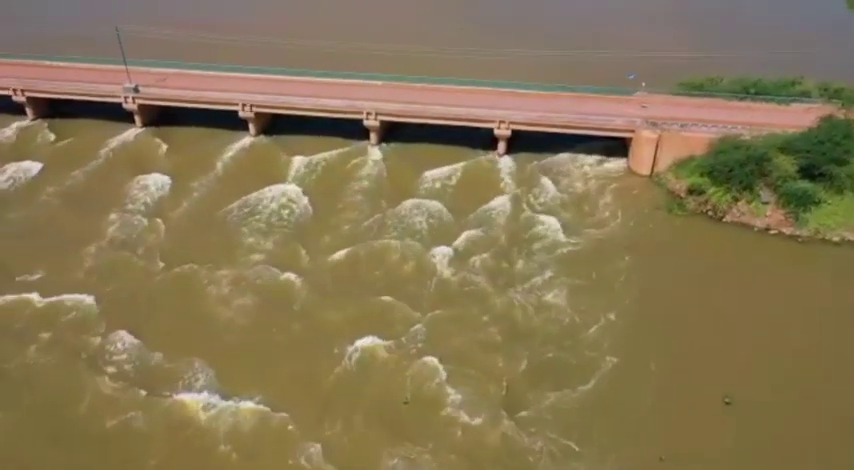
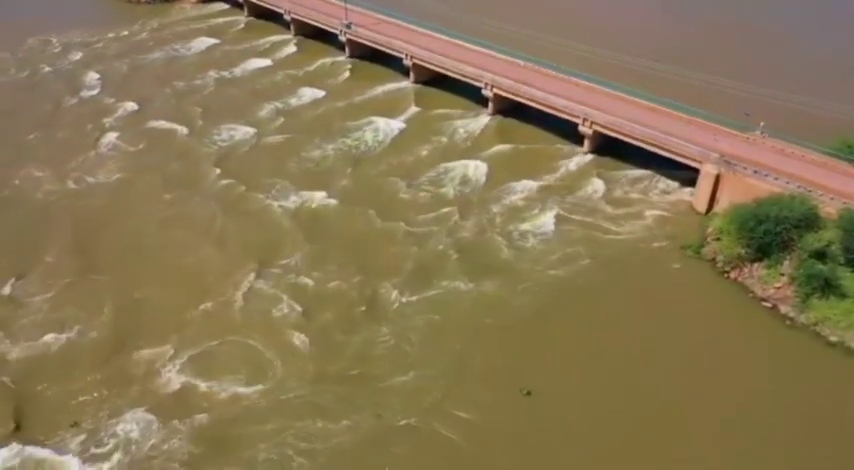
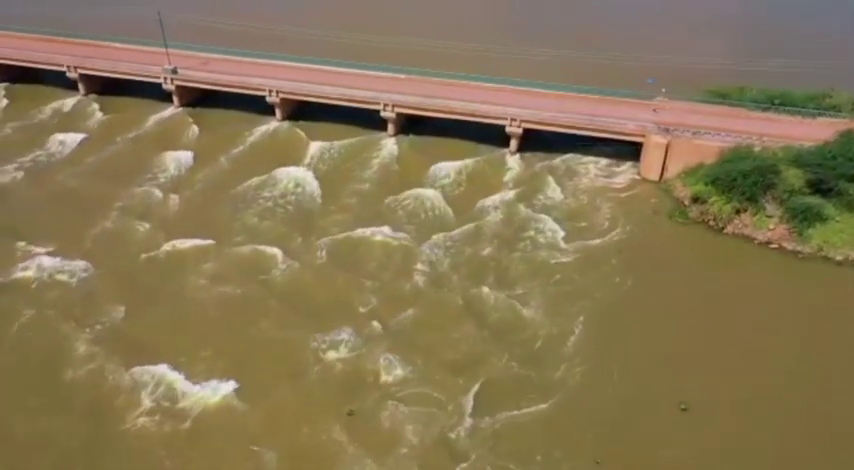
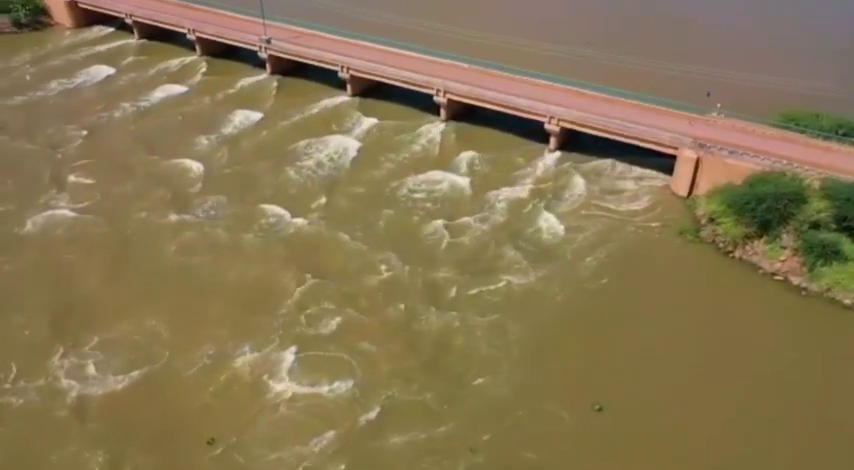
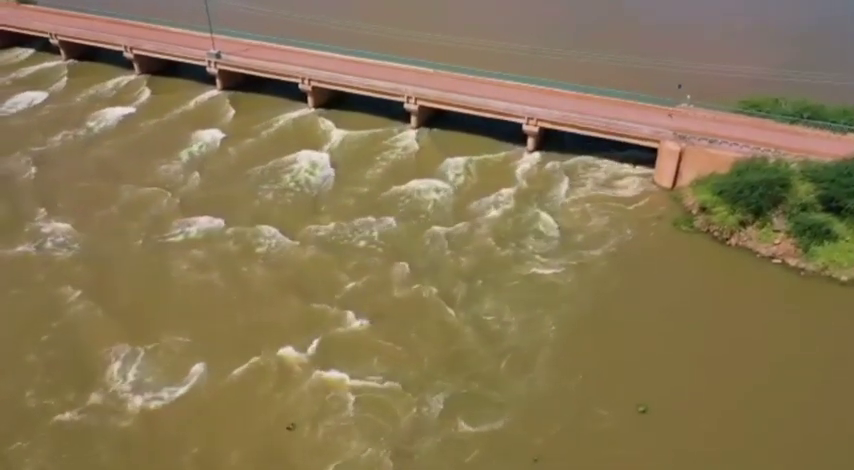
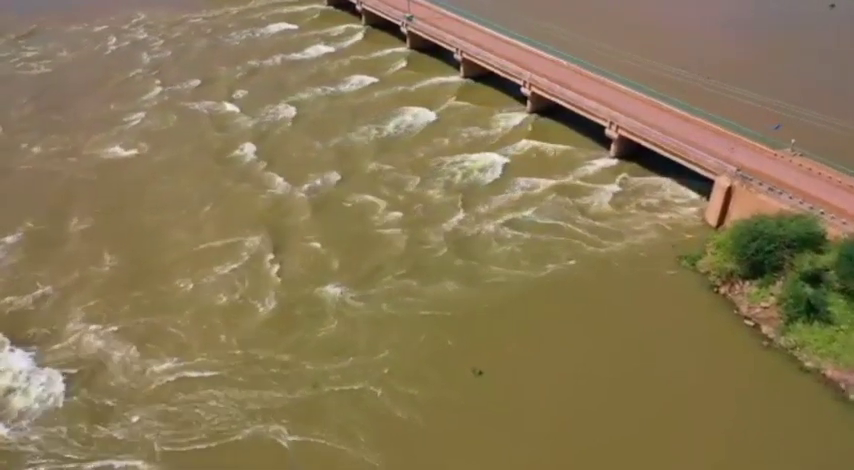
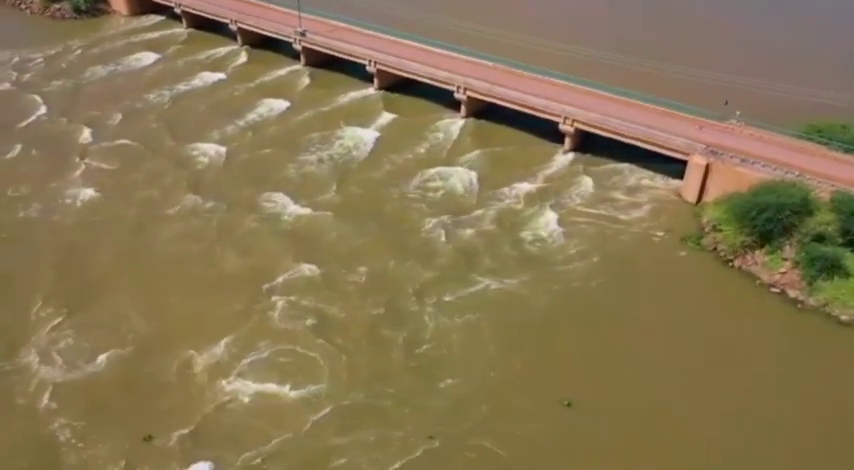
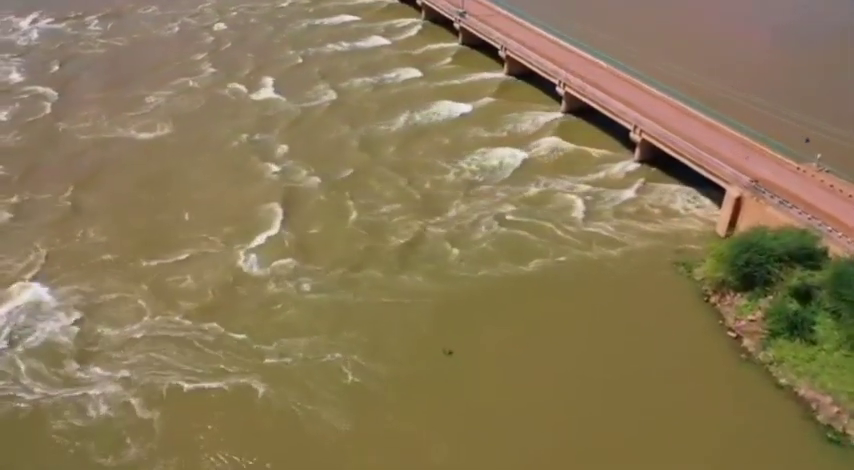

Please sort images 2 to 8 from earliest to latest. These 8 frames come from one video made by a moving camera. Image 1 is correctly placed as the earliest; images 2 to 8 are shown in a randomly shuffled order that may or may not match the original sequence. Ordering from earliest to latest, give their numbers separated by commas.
3, 5, 4, 7, 2, 6, 8
